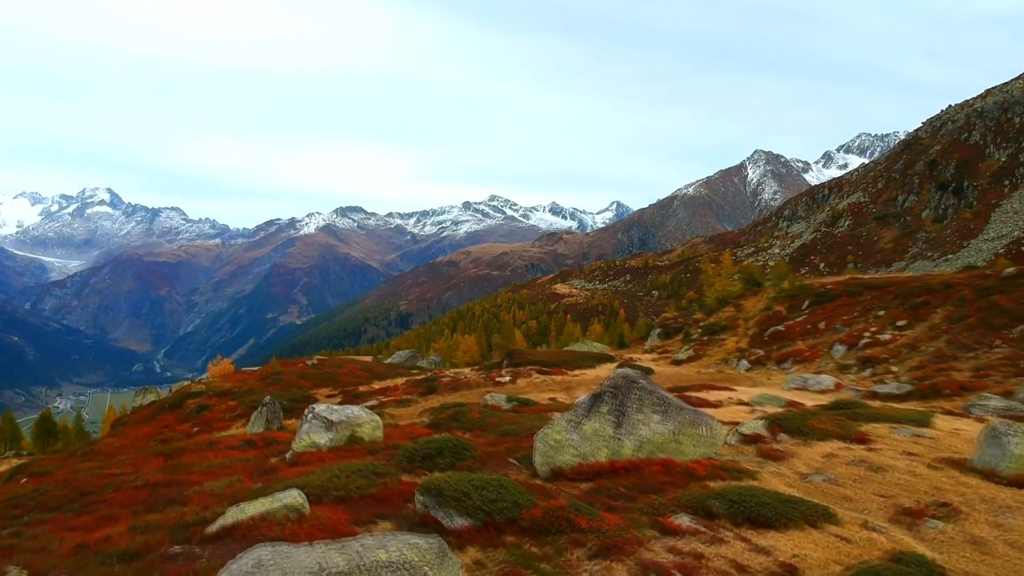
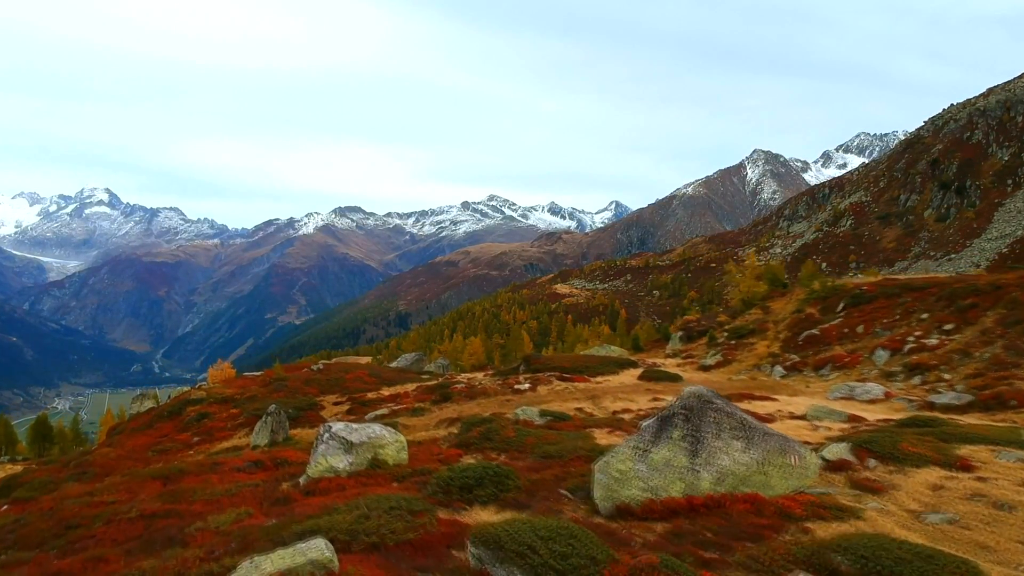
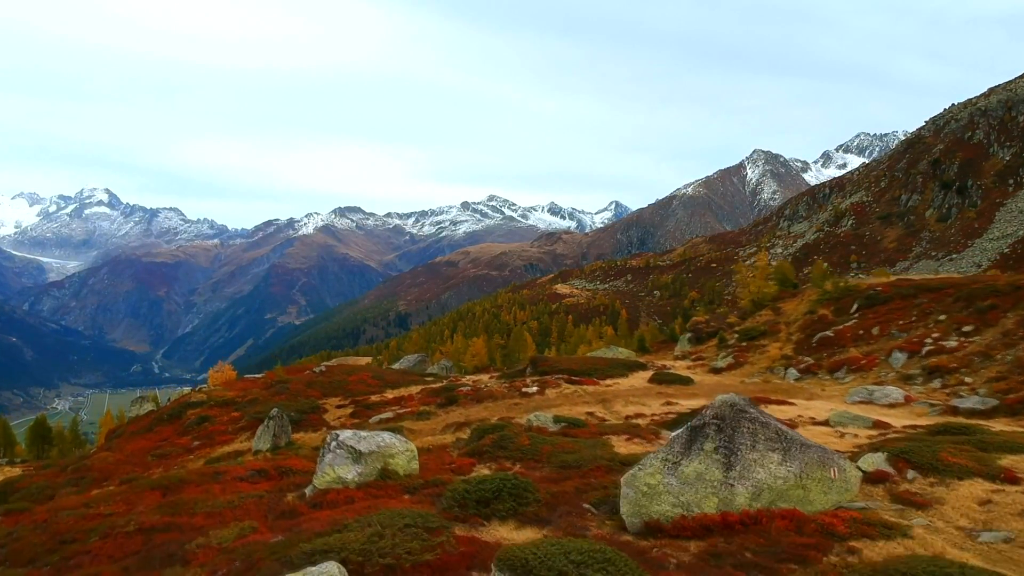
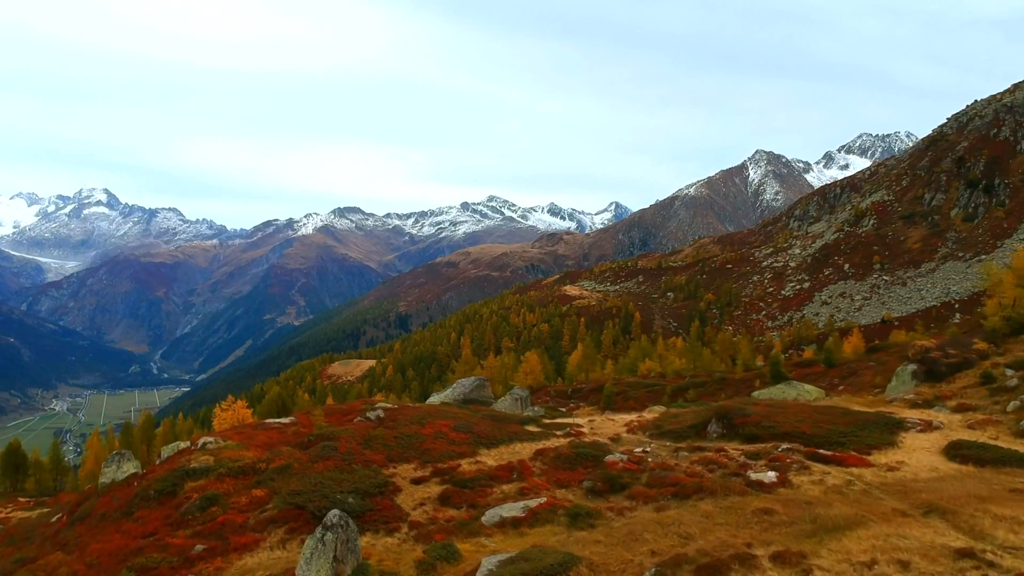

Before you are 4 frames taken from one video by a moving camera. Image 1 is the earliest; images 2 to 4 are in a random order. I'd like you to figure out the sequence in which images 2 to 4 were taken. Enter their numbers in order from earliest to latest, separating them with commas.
2, 3, 4
